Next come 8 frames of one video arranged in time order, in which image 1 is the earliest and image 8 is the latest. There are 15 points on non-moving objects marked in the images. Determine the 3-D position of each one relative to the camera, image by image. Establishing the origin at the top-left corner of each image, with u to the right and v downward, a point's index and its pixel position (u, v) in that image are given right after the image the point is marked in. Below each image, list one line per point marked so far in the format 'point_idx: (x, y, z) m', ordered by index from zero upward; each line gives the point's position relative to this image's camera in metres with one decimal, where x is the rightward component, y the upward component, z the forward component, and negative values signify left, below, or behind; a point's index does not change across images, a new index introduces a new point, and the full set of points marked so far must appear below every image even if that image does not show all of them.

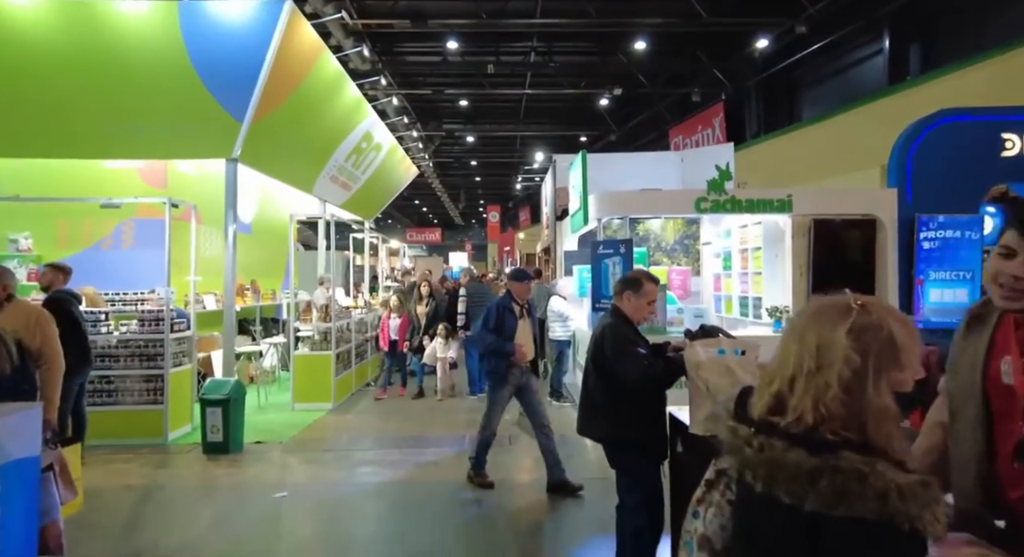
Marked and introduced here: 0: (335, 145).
0: (-2.5, +1.9, +7.5) m
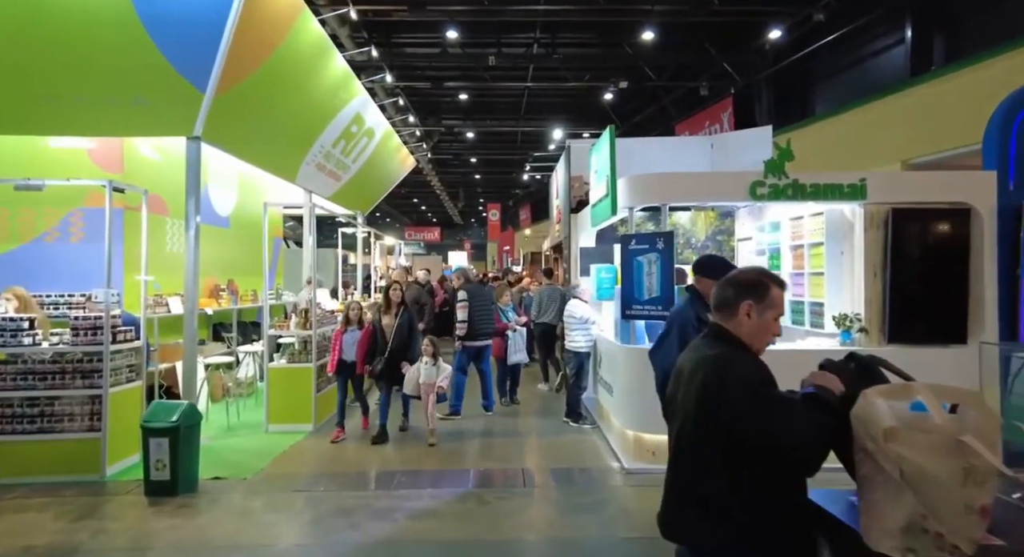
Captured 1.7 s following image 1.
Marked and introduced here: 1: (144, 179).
0: (-2.4, +1.9, +6.6) m
1: (-4.0, +1.1, +5.7) m
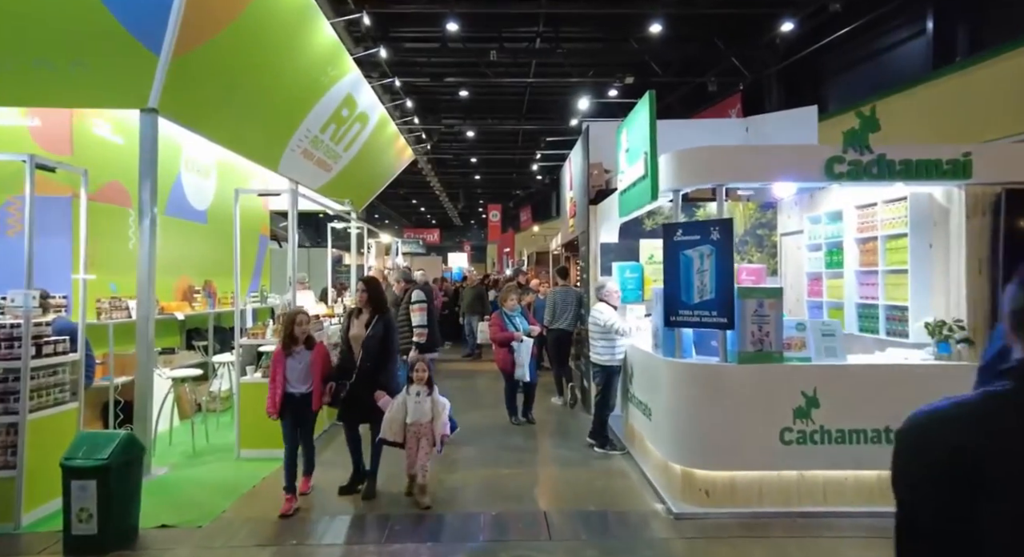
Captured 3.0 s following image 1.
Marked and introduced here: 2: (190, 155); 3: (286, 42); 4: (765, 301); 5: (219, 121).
0: (-2.3, +1.9, +5.9) m
1: (-3.9, +1.1, +4.9) m
2: (-4.0, +1.5, +6.5) m
3: (-2.1, +2.2, +4.9) m
4: (+1.6, -0.1, +3.2) m
5: (-2.5, +1.4, +4.6) m
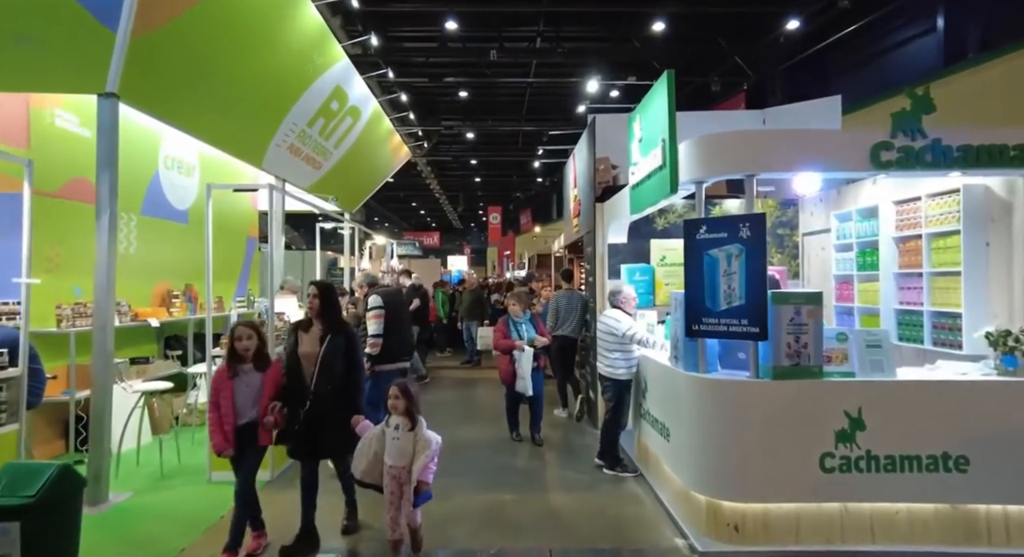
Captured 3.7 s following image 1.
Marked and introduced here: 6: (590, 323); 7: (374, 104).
0: (-2.3, +1.9, +5.5) m
1: (-3.9, +1.0, +4.5) m
2: (-4.0, +1.5, +6.1) m
3: (-2.1, +2.1, +4.5) m
4: (+1.6, -0.2, +2.8) m
5: (-2.5, +1.3, +4.2) m
6: (+0.9, -0.5, +5.8) m
7: (-2.0, +2.5, +7.4) m
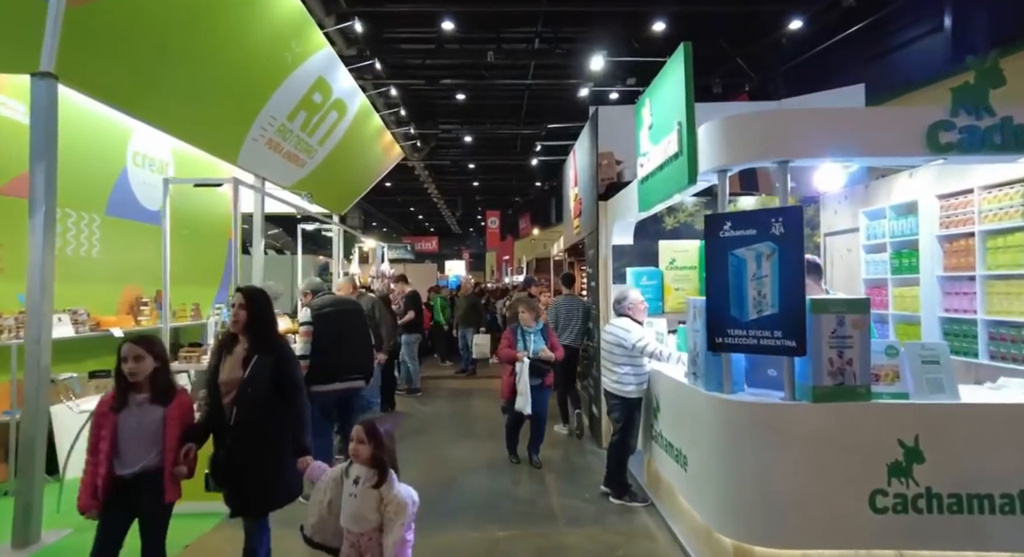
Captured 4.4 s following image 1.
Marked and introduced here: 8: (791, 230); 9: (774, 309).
0: (-2.4, +1.8, +5.1) m
1: (-3.9, +1.0, +4.1) m
2: (-4.1, +1.4, +5.7) m
3: (-2.1, +2.1, +4.0) m
4: (+1.5, -0.2, +2.4) m
5: (-2.6, +1.3, +3.8) m
6: (+0.8, -0.5, +5.4) m
7: (-2.0, +2.4, +7.0) m
8: (+1.3, +0.2, +2.4) m
9: (+1.2, -0.1, +2.5) m
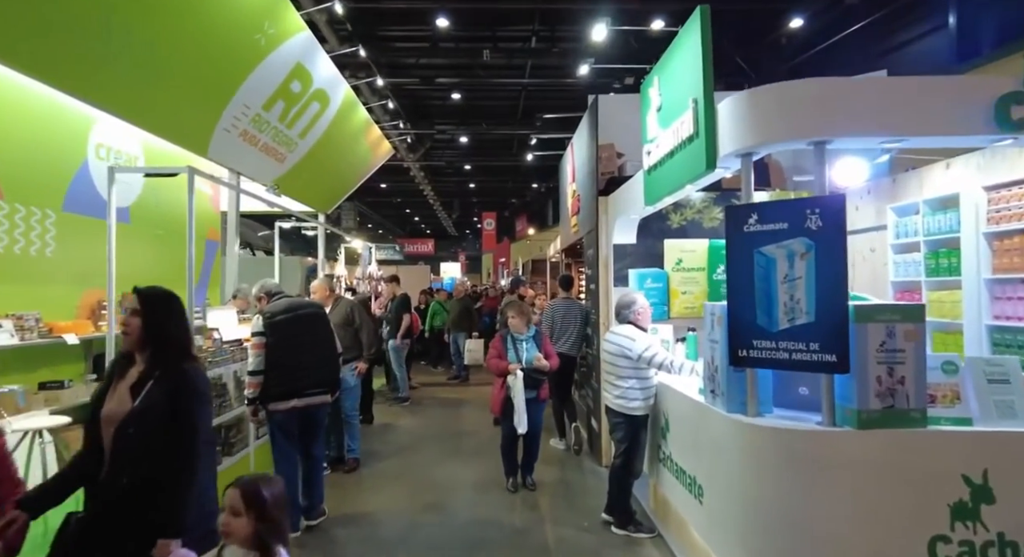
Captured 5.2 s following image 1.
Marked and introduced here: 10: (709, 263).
0: (-2.4, +1.8, +4.6) m
1: (-4.0, +1.0, +3.7) m
2: (-4.1, +1.4, +5.3) m
3: (-2.2, +2.1, +3.6) m
4: (+1.5, -0.2, +2.0) m
5: (-2.6, +1.3, +3.4) m
6: (+0.8, -0.6, +5.0) m
7: (-2.1, +2.4, +6.6) m
8: (+1.2, +0.2, +2.0) m
9: (+1.2, -0.2, +2.1) m
10: (+1.6, +0.1, +4.2) m
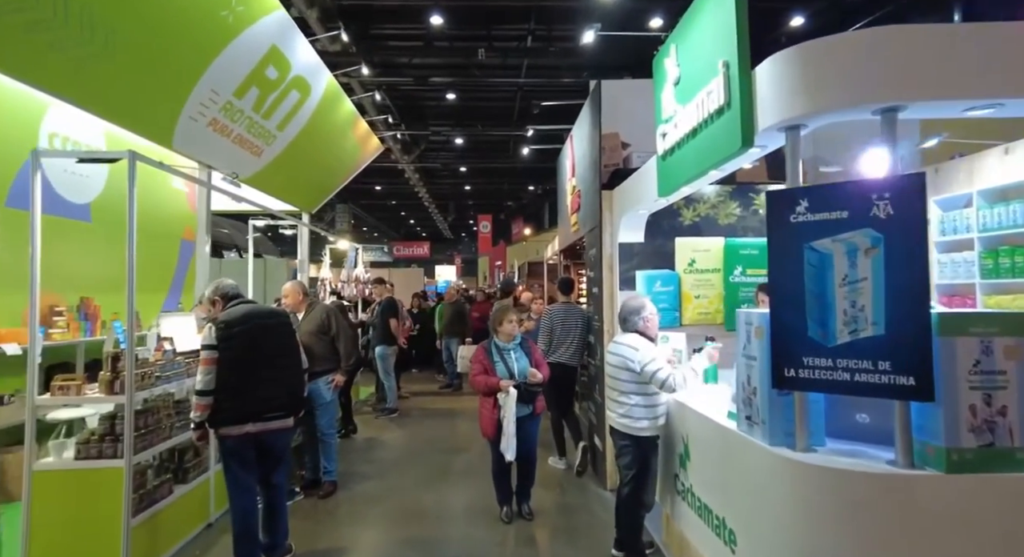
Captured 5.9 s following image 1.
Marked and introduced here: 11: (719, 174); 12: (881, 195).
0: (-2.5, +1.8, +4.2) m
1: (-4.0, +1.0, +3.2) m
2: (-4.2, +1.4, +4.8) m
3: (-2.2, +2.1, +3.2) m
4: (+1.5, -0.2, +1.6) m
5: (-2.7, +1.3, +2.9) m
6: (+0.7, -0.6, +4.5) m
7: (-2.2, +2.4, +6.2) m
8: (+1.2, +0.2, +1.6) m
9: (+1.2, -0.2, +1.6) m
10: (+1.5, +0.1, +3.7) m
11: (+1.0, +0.5, +2.5) m
12: (+1.2, +0.3, +1.7) m
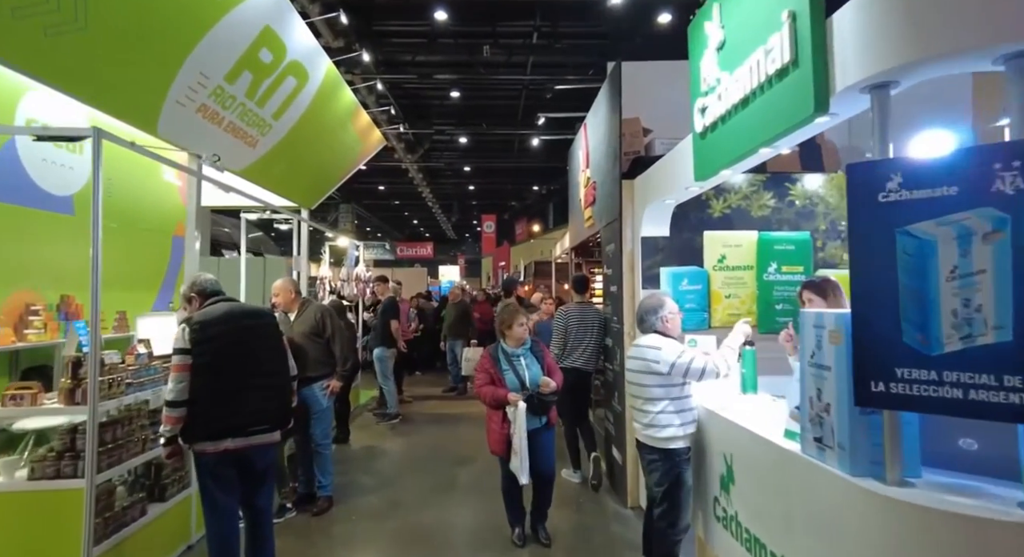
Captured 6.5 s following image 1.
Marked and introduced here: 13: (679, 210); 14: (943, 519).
0: (-2.4, +1.8, +3.9) m
1: (-3.9, +1.0, +2.9) m
2: (-4.1, +1.4, +4.5) m
3: (-2.2, +2.1, +2.9) m
4: (+1.5, -0.2, +1.2) m
5: (-2.6, +1.3, +2.6) m
6: (+0.8, -0.6, +4.2) m
7: (-2.0, +2.4, +5.8) m
8: (+1.3, +0.2, +1.3) m
9: (+1.2, -0.1, +1.3) m
10: (+1.6, +0.1, +3.4) m
11: (+1.1, +0.5, +2.1) m
12: (+1.2, +0.3, +1.3) m
13: (+1.2, +0.5, +3.8) m
14: (+1.1, -0.6, +1.3) m
